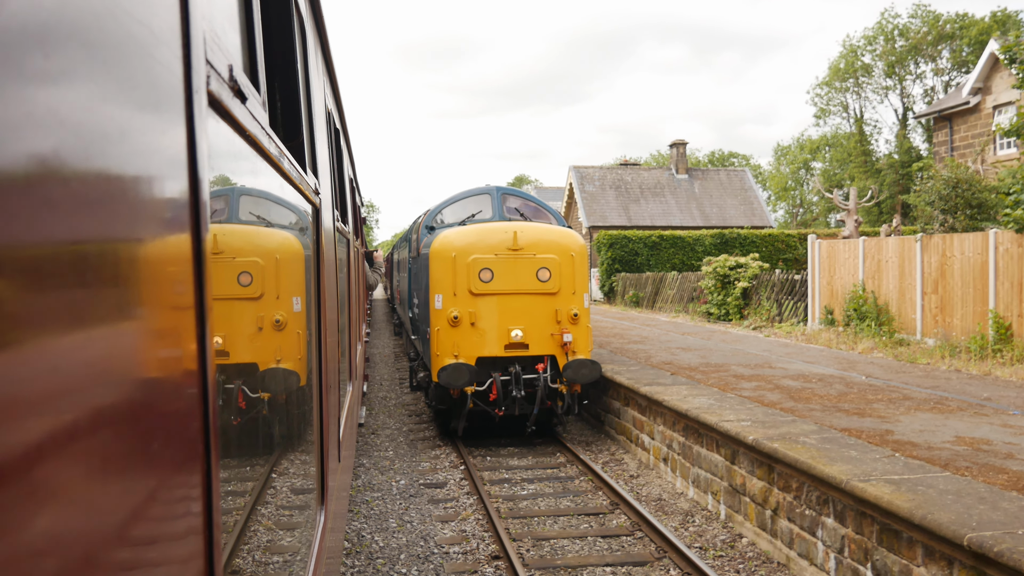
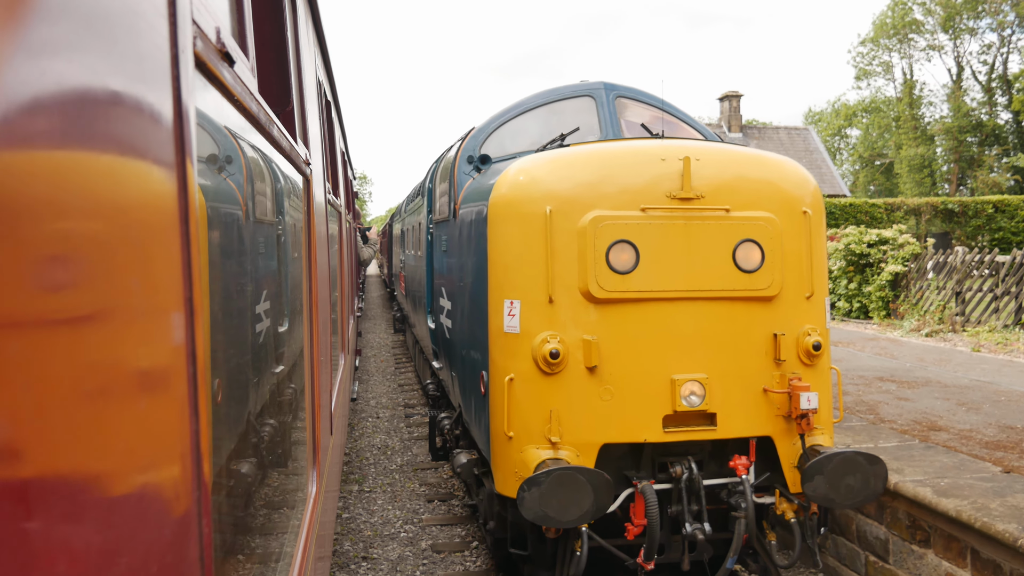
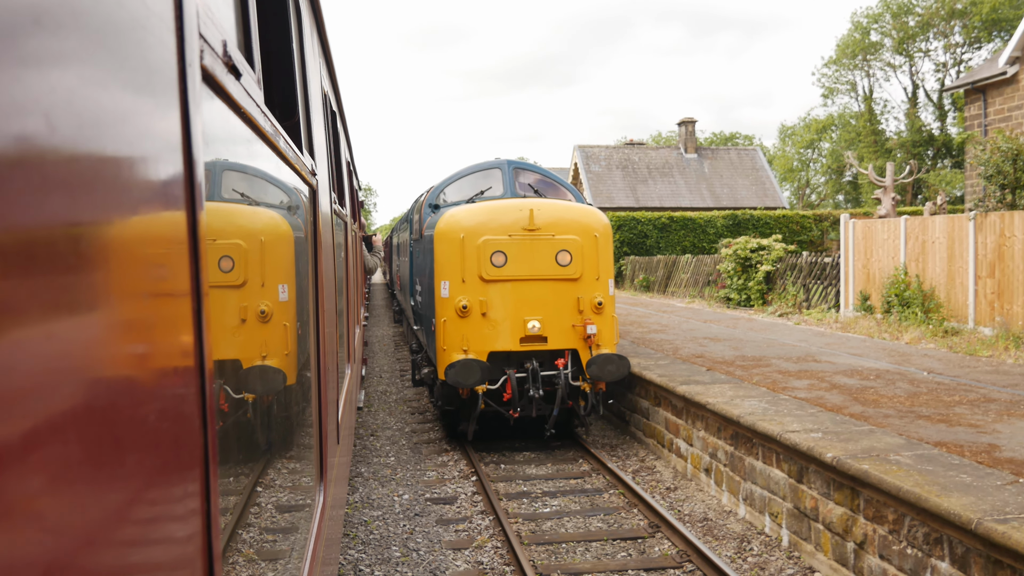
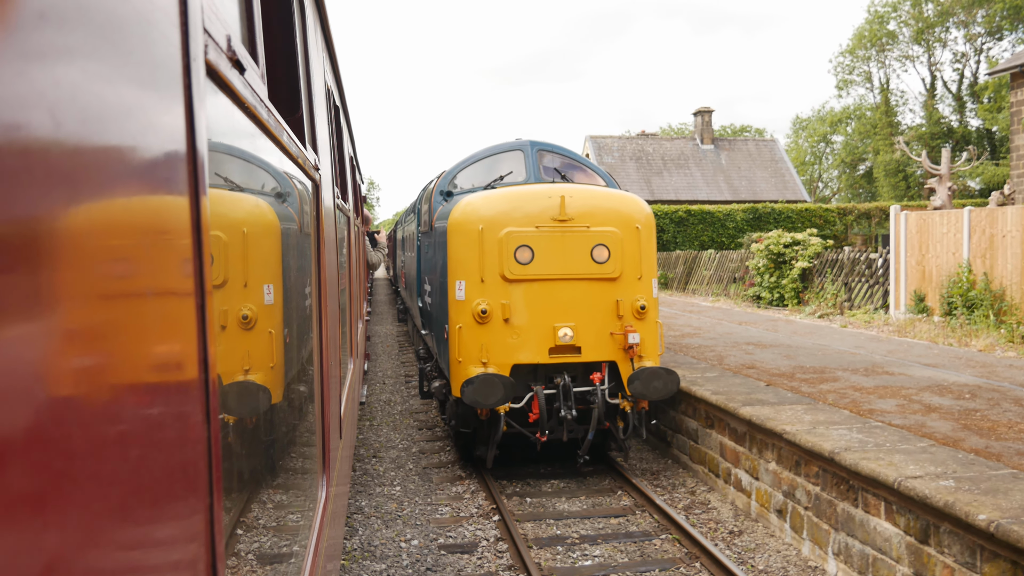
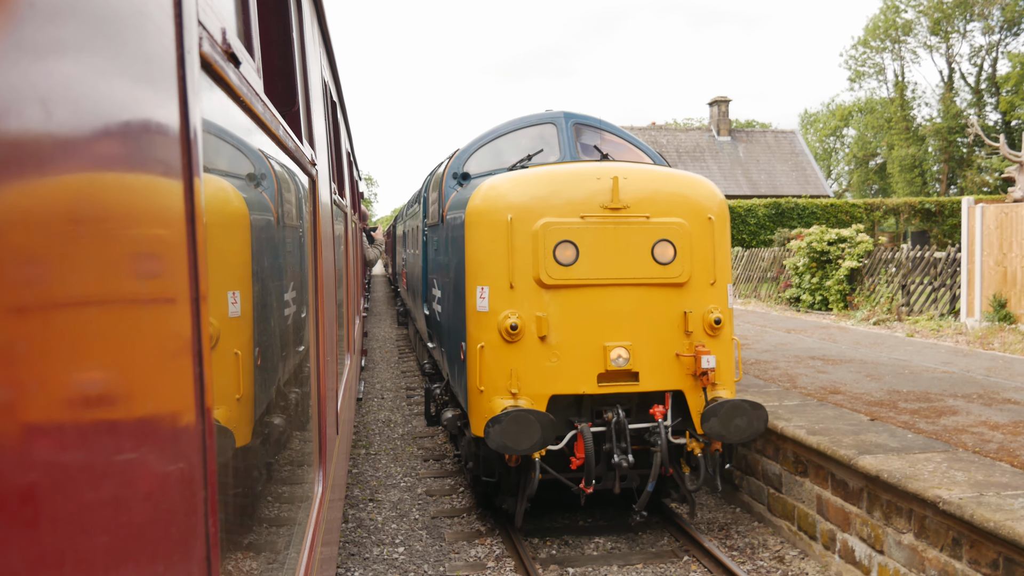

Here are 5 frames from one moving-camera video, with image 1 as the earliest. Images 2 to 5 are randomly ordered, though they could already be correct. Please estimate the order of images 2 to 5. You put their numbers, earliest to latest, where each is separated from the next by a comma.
3, 4, 5, 2
